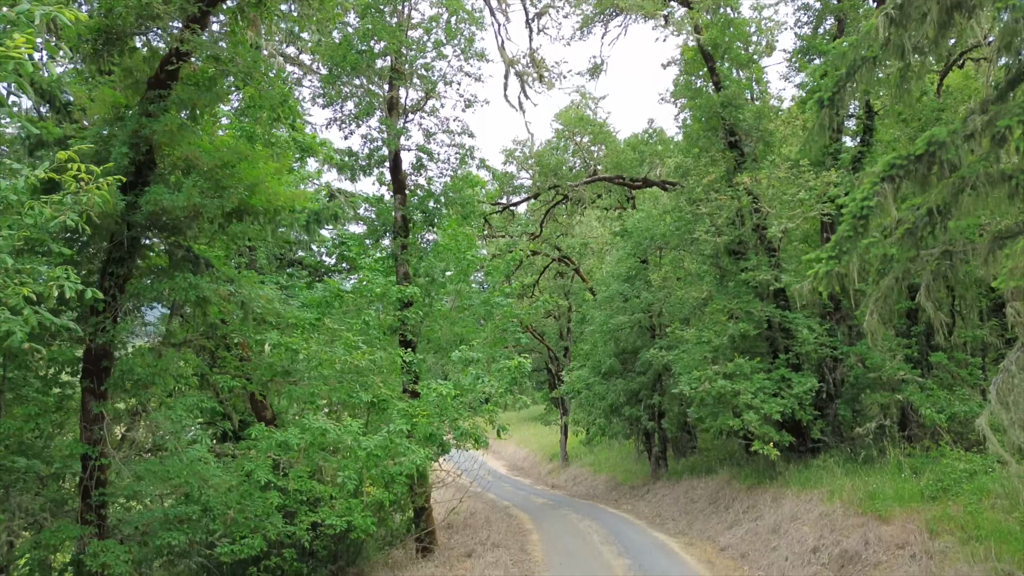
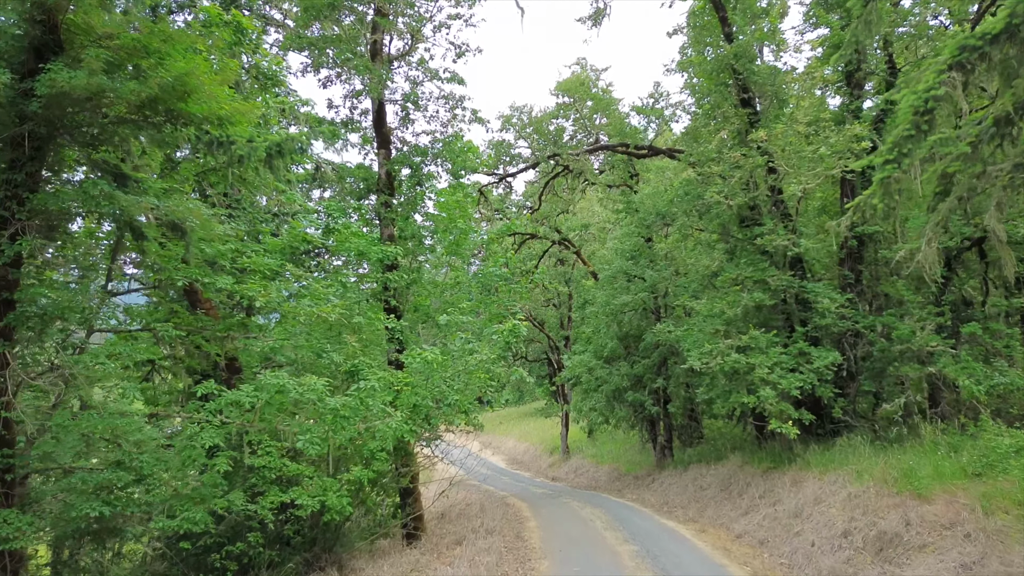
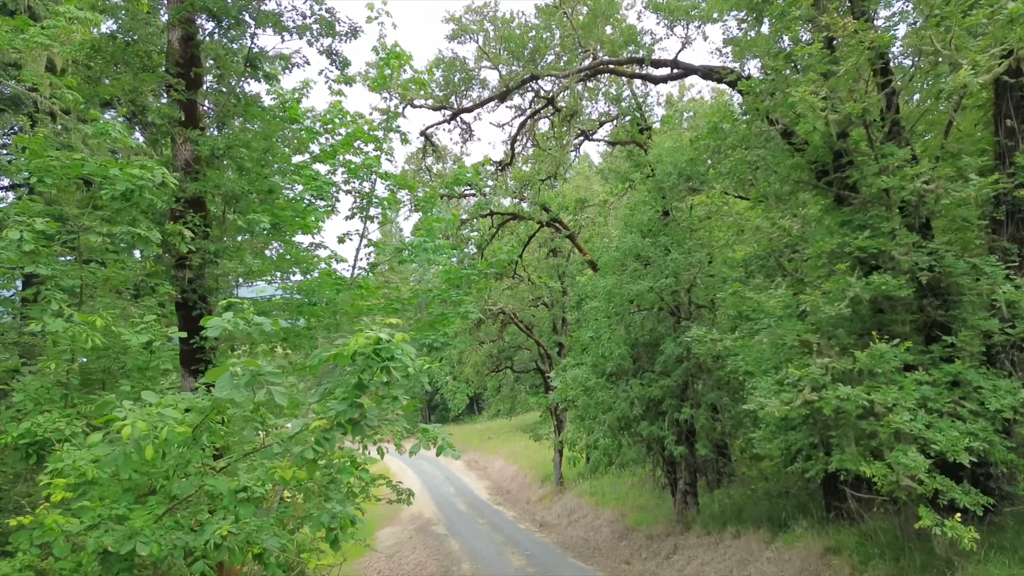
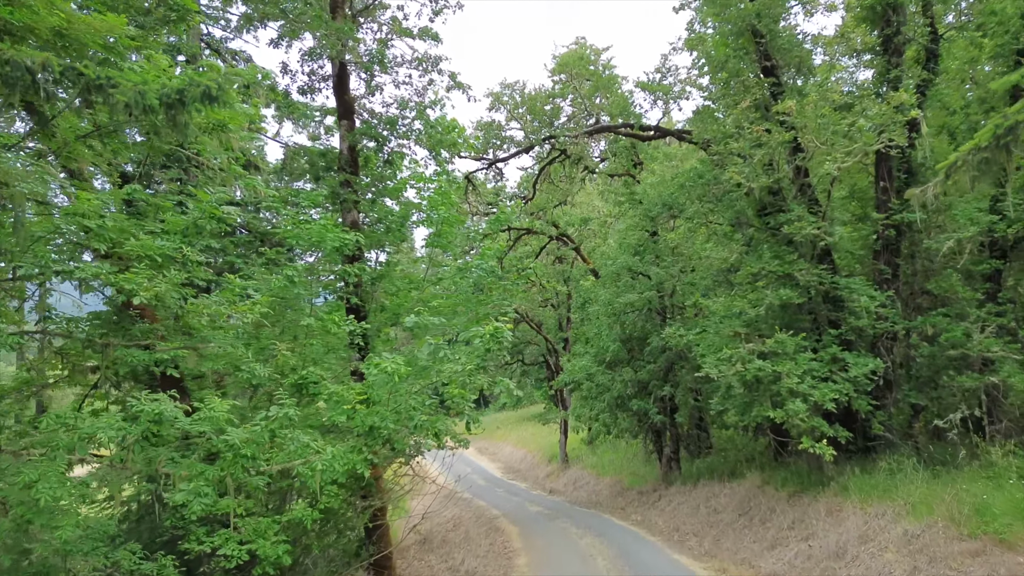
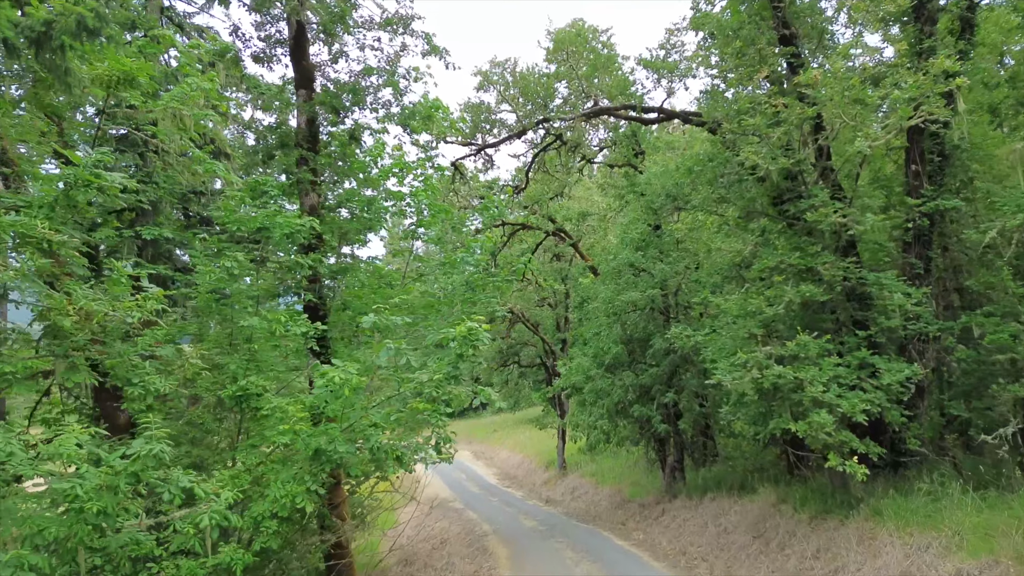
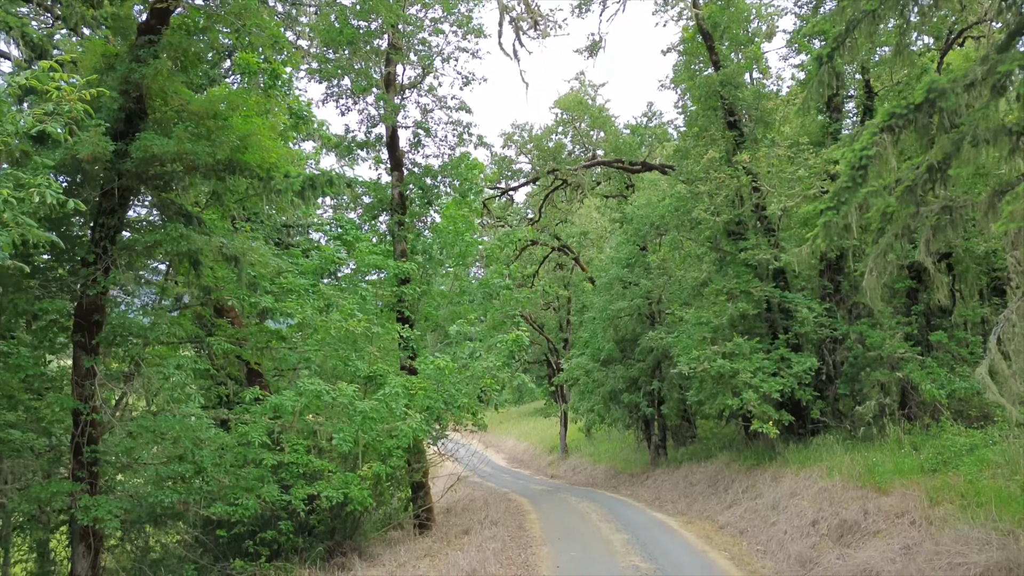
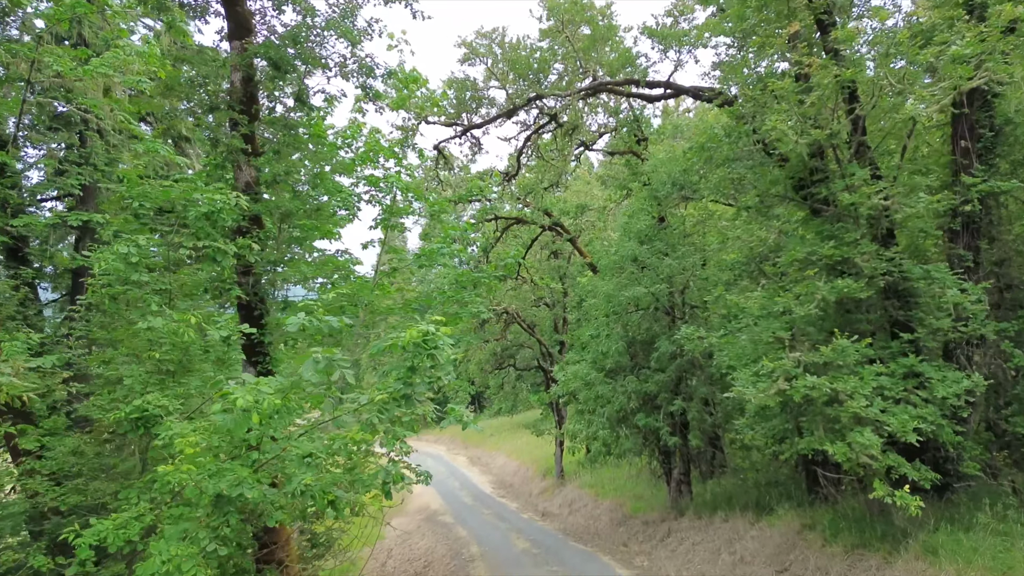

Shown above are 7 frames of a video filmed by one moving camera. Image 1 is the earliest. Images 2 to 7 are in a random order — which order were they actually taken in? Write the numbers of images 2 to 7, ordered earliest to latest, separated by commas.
6, 2, 4, 5, 7, 3
